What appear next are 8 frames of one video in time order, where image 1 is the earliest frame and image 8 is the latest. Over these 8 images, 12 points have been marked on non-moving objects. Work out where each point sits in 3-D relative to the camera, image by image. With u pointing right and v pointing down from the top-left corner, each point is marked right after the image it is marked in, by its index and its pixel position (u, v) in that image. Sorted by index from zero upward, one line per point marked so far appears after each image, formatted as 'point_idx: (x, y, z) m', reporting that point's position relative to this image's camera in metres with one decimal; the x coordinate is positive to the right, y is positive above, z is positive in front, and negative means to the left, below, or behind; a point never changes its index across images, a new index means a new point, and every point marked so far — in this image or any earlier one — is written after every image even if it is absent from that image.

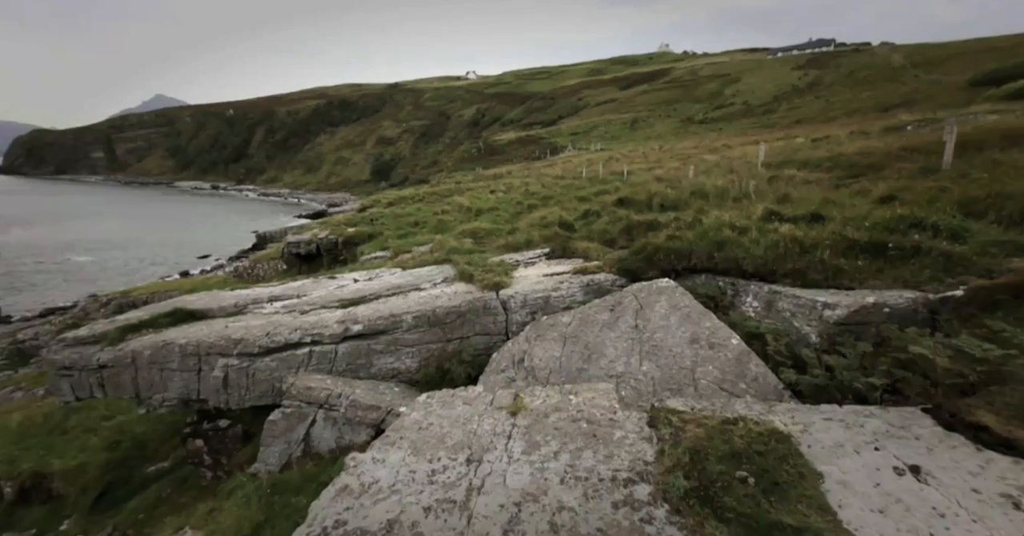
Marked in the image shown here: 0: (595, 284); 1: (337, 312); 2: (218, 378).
0: (+2.1, -0.4, +9.7) m
1: (-5.0, -1.3, +11.0) m
2: (-8.0, -2.9, +10.5) m
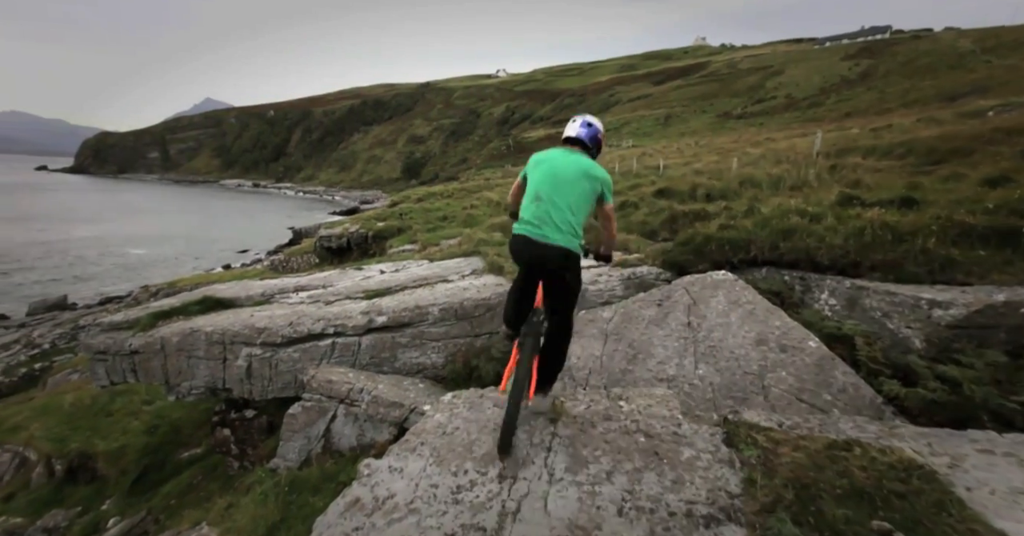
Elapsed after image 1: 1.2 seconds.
0: (+2.8, -0.2, +8.8) m
1: (-4.1, -1.0, +10.7) m
2: (-7.2, -2.6, +10.4) m
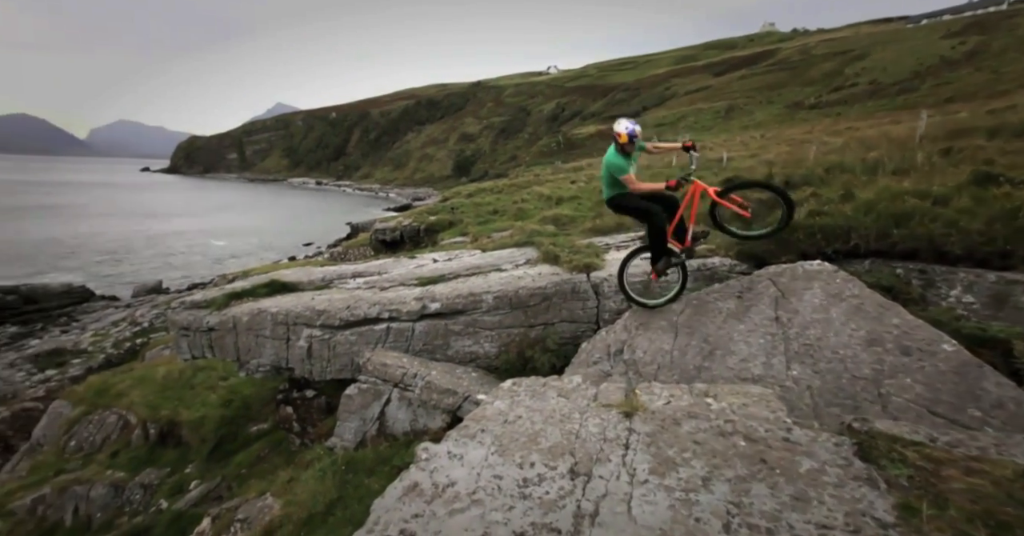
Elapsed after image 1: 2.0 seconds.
0: (+4.0, 0.0, +8.0) m
1: (-2.6, -0.6, +10.7) m
2: (-5.8, -2.2, +10.8) m
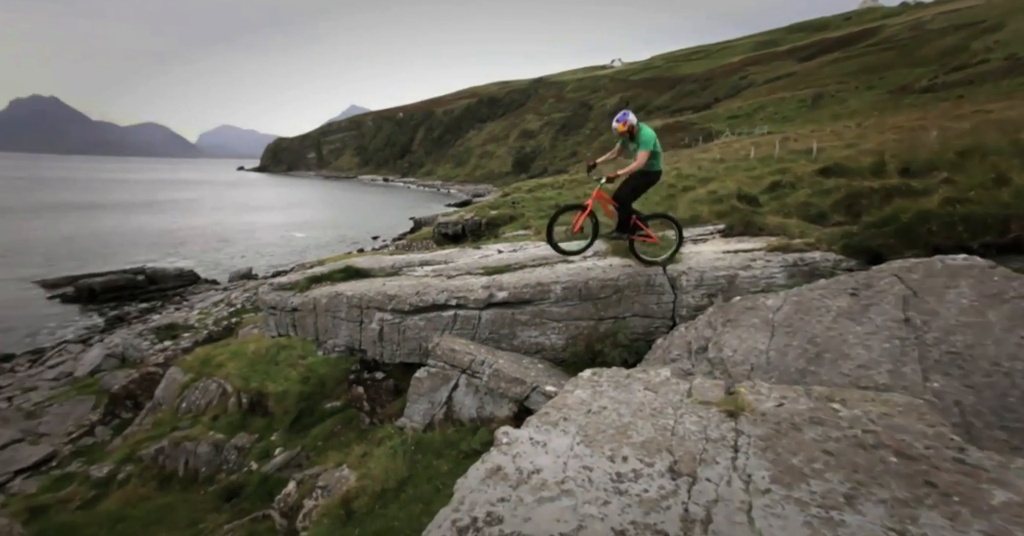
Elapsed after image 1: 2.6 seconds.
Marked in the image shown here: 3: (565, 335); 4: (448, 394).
0: (+5.4, +0.1, +7.1) m
1: (-0.8, -0.3, +10.7) m
2: (-3.9, -1.8, +11.3) m
3: (+1.2, -1.6, +9.1) m
4: (-1.4, -2.7, +8.3) m
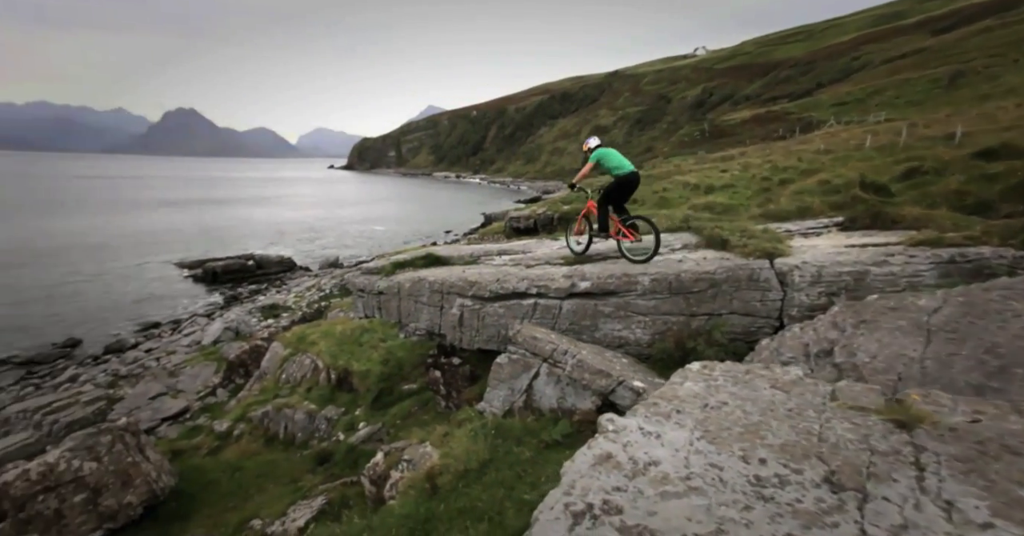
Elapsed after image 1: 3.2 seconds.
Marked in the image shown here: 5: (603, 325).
0: (+6.9, +0.1, +5.9) m
1: (+1.3, 0.0, +10.5) m
2: (-1.7, -1.4, +11.5) m
3: (+3.0, -1.4, +8.5) m
4: (+0.3, -2.4, +8.2) m
5: (+2.1, -1.3, +9.0) m
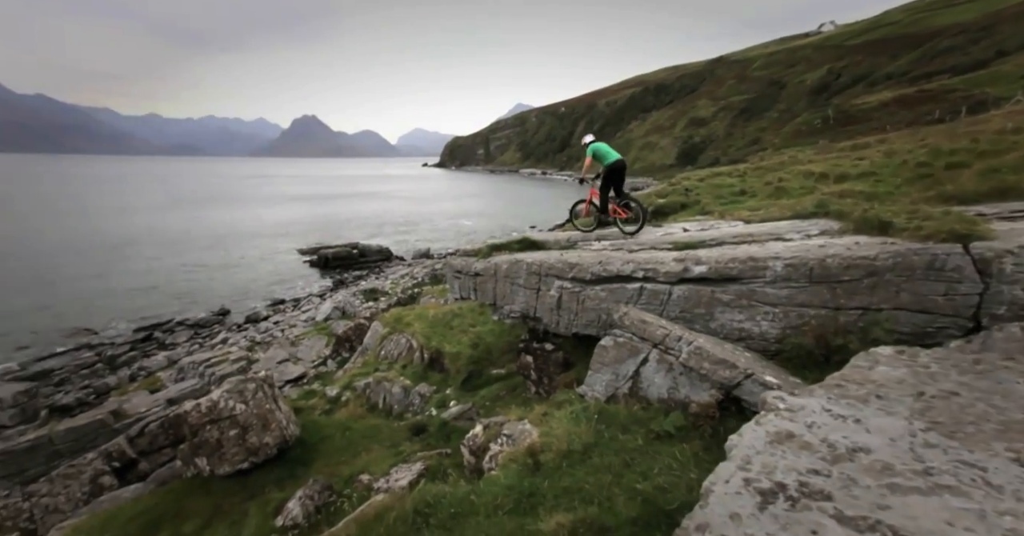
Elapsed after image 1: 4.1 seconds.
0: (+8.4, +0.2, +4.0) m
1: (+4.0, +0.4, +9.6) m
2: (+1.2, -0.9, +11.3) m
3: (+5.1, -1.0, +7.4) m
4: (+2.4, -2.0, +7.6) m
5: (+4.4, -1.0, +8.1) m
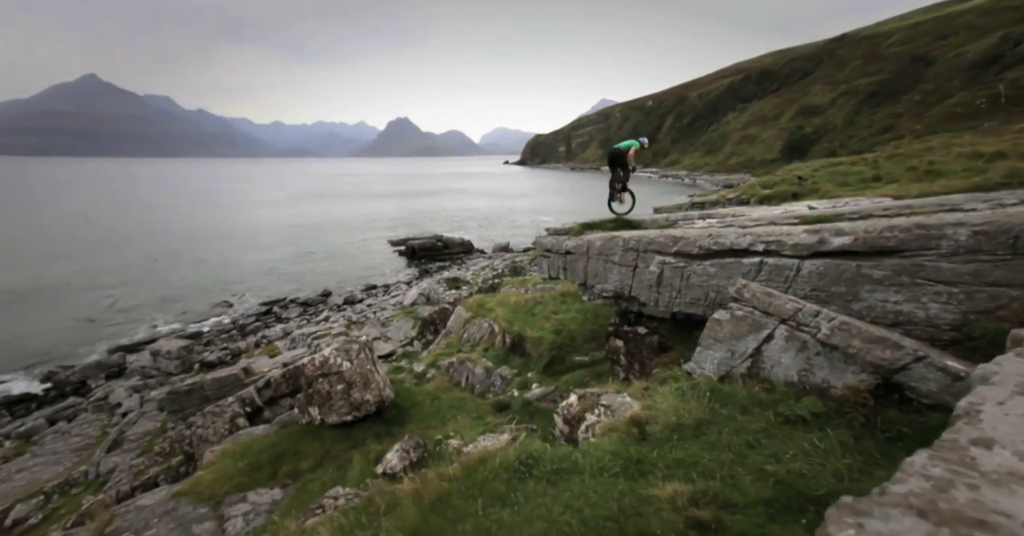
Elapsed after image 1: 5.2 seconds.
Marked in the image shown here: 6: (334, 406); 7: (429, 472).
0: (+9.5, +0.6, +1.9) m
1: (+6.3, +0.9, +8.3) m
2: (+3.8, -0.2, +10.6) m
3: (+6.9, -0.5, +5.9) m
4: (+4.2, -1.4, +6.8) m
5: (+6.3, -0.4, +6.8) m
6: (-6.1, -4.7, +13.3) m
7: (-1.2, -3.0, +5.8) m
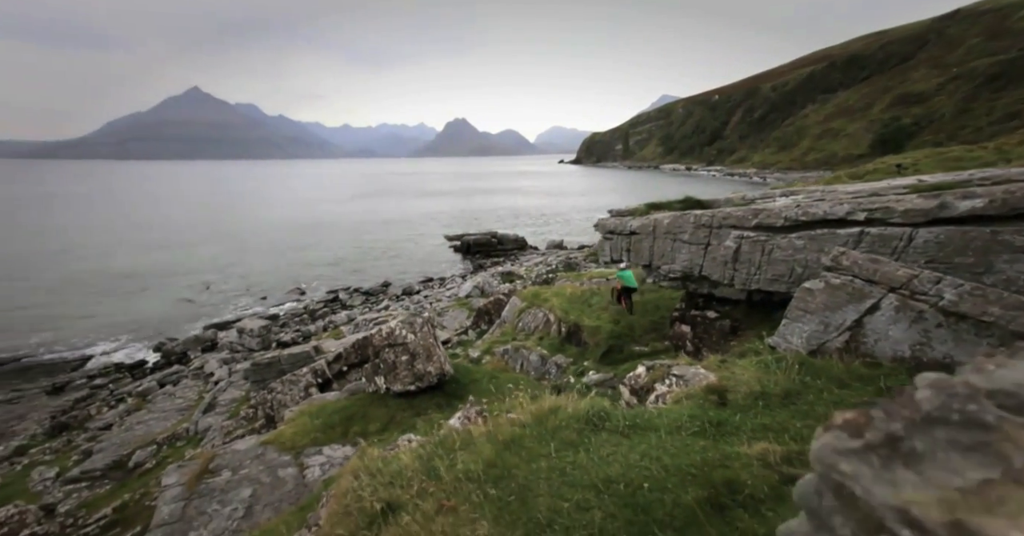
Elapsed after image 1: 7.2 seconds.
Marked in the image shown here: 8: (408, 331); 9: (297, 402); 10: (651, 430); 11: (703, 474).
0: (+9.9, +1.0, +0.5) m
1: (+7.7, +1.5, +7.3) m
2: (+5.5, +0.5, +9.9) m
3: (+7.9, 0.0, +4.9) m
4: (+5.4, -0.8, +6.1) m
5: (+7.4, +0.1, +5.8) m
6: (-4.0, -3.8, +14.1) m
7: (-0.2, -2.3, +5.9) m
8: (-3.8, -2.3, +14.5) m
9: (-8.8, -5.4, +16.3) m
10: (+1.8, -2.1, +5.0) m
11: (+1.8, -2.0, +3.8) m
